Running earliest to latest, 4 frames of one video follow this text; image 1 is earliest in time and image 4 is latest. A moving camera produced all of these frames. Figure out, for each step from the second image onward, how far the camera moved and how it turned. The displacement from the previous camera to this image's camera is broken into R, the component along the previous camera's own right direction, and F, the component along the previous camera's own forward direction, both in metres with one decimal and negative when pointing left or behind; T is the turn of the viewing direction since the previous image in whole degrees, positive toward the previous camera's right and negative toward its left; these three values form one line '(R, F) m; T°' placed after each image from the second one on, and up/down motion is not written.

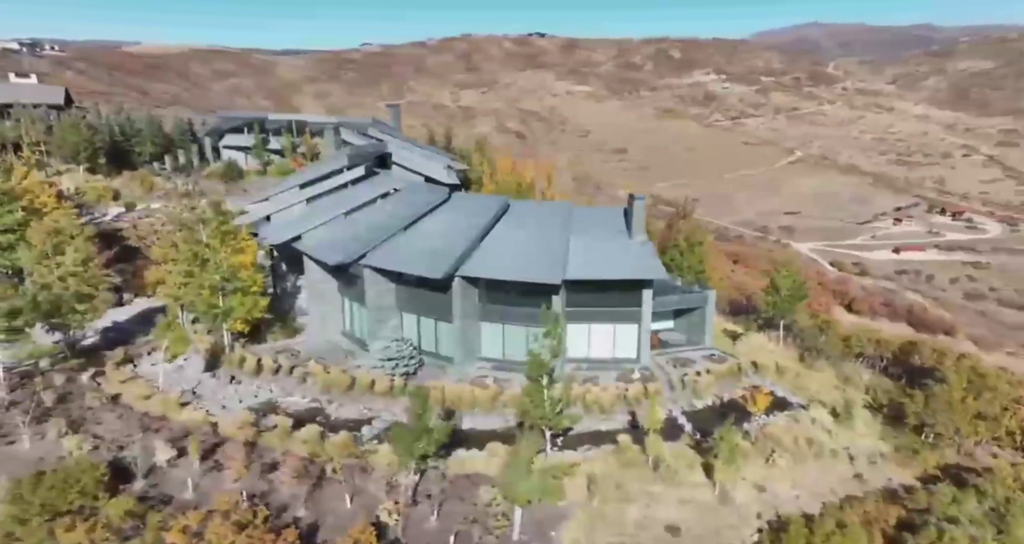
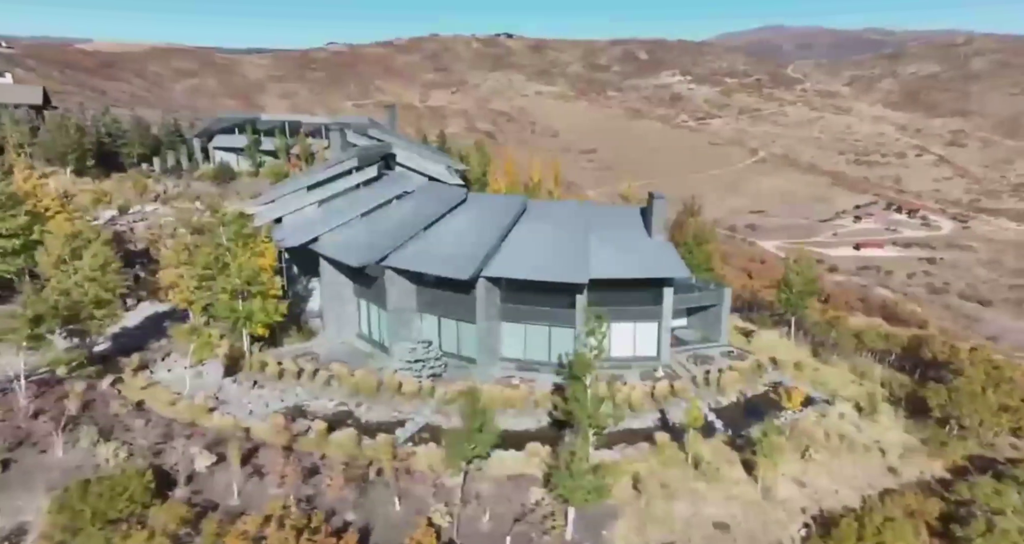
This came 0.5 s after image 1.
(-1.5, 0.0) m; +2°
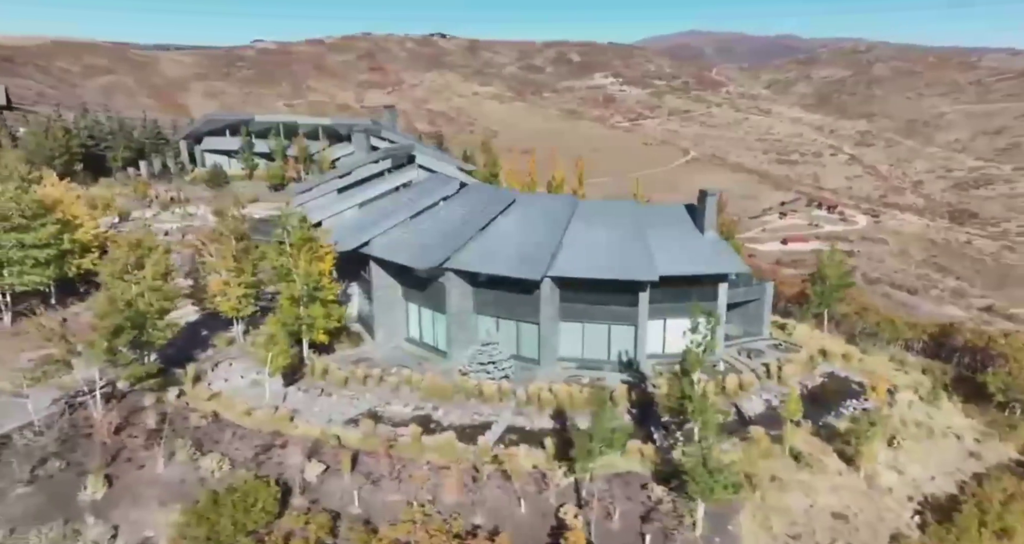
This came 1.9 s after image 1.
(-3.5, 0.0) m; +3°
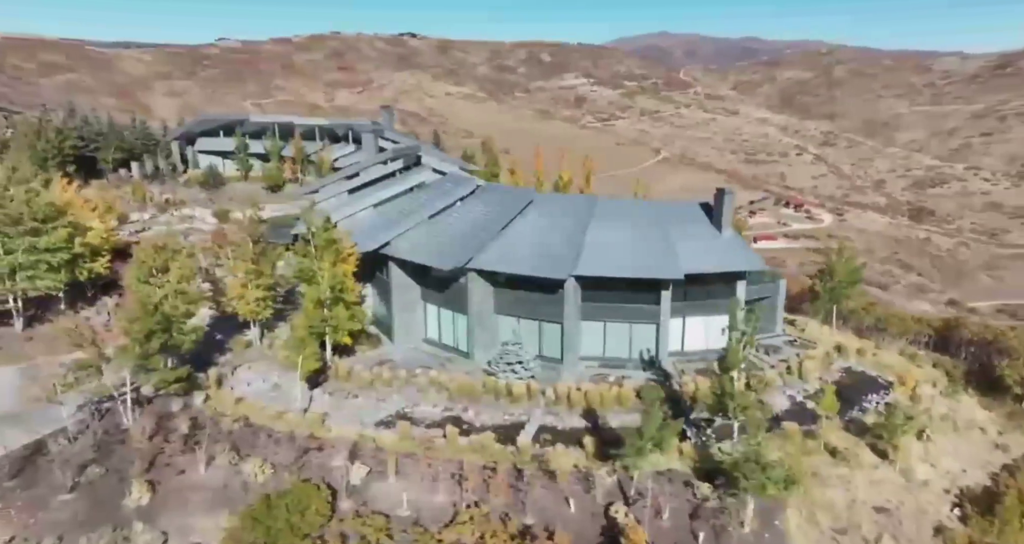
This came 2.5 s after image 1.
(-1.4, 0.0) m; +1°
